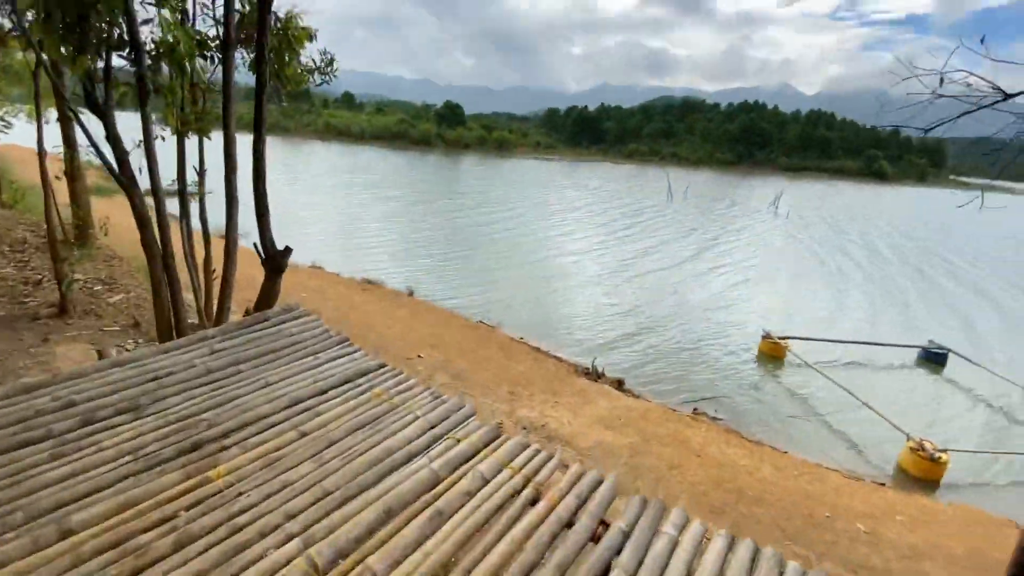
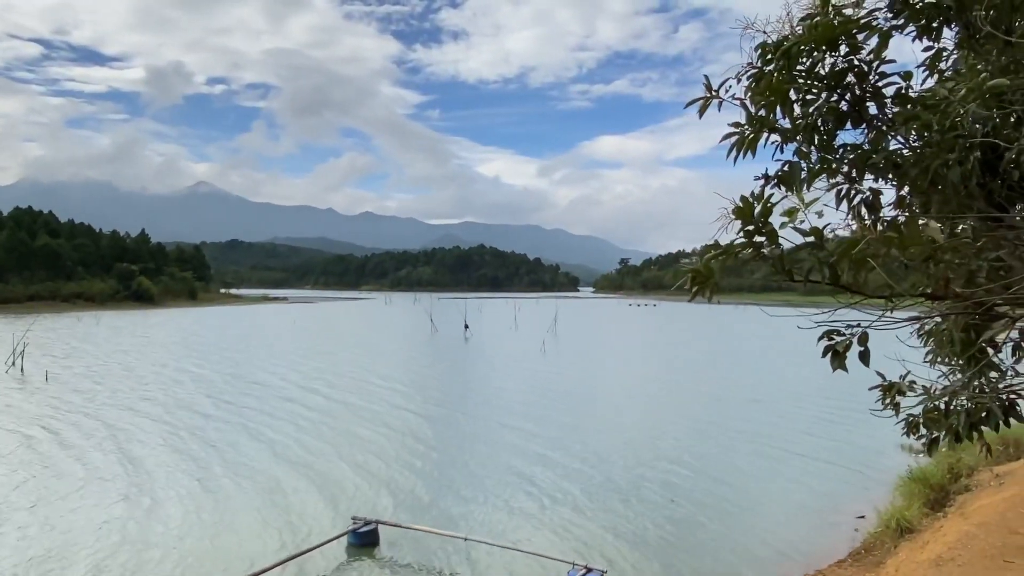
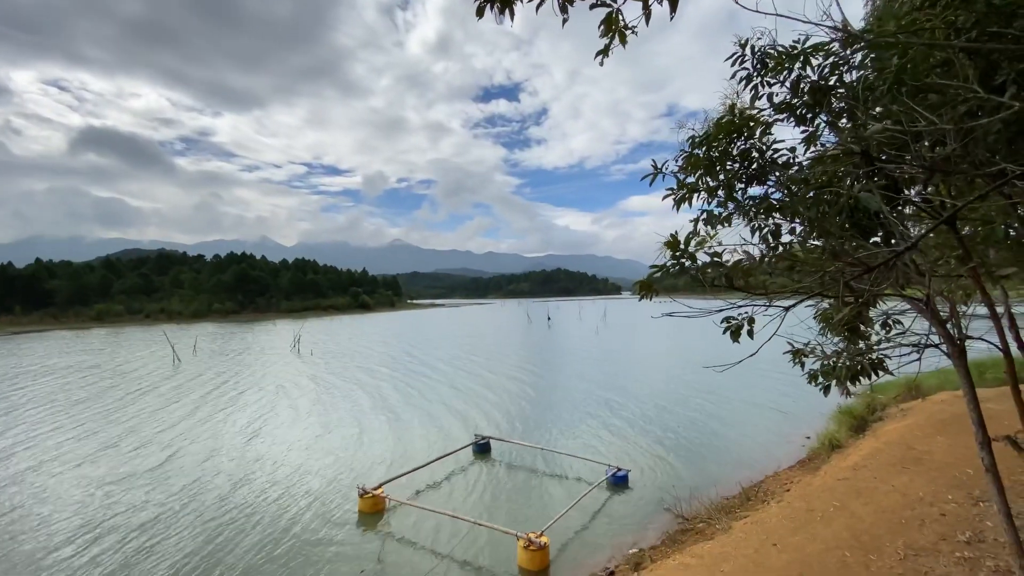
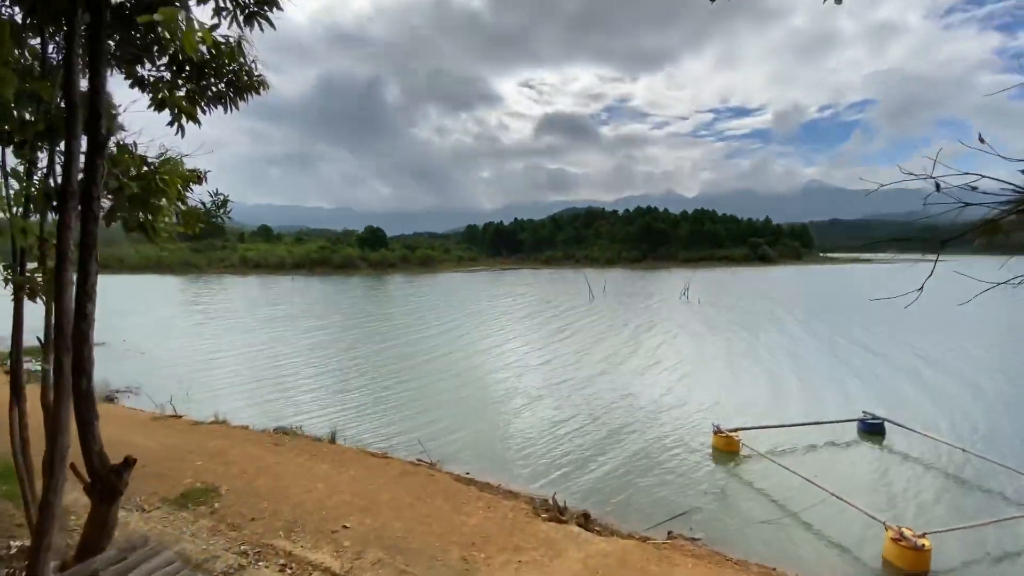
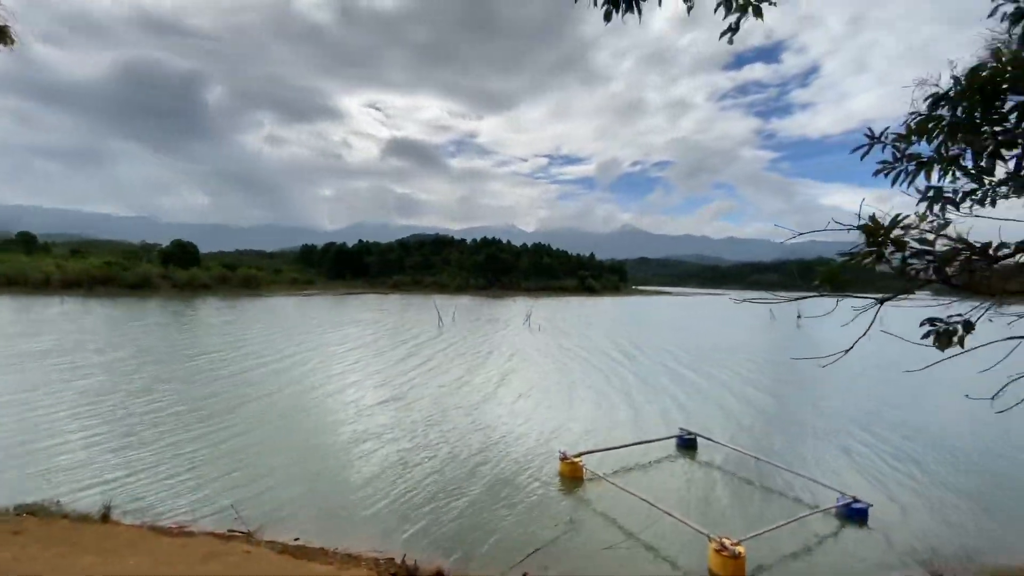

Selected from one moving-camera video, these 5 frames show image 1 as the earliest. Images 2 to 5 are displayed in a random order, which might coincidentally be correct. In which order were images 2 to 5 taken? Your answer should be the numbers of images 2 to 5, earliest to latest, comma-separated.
4, 5, 3, 2
